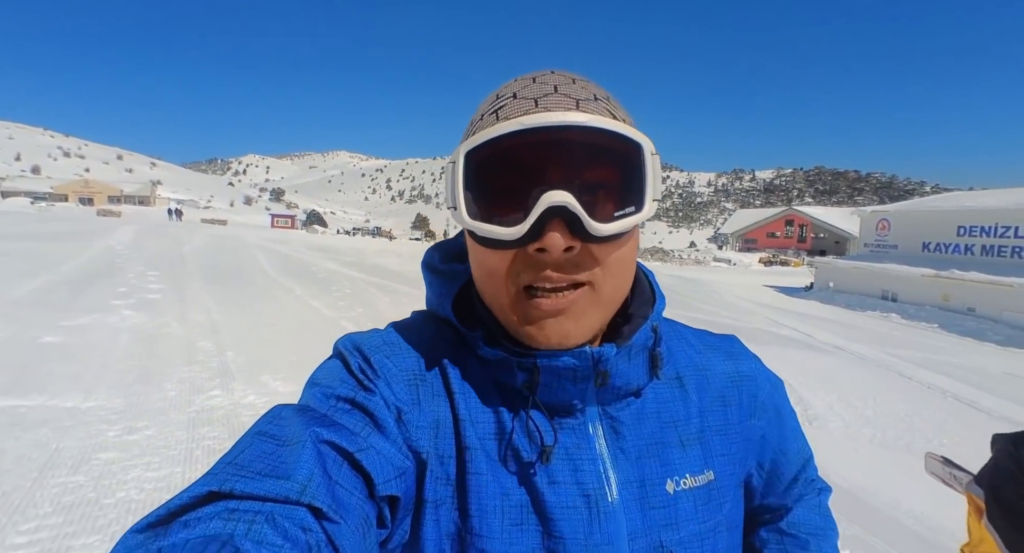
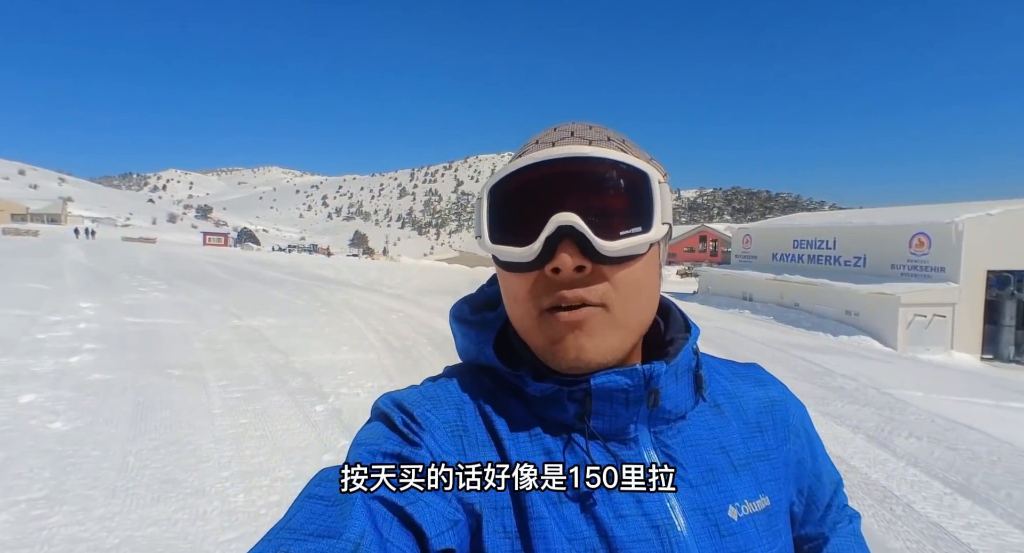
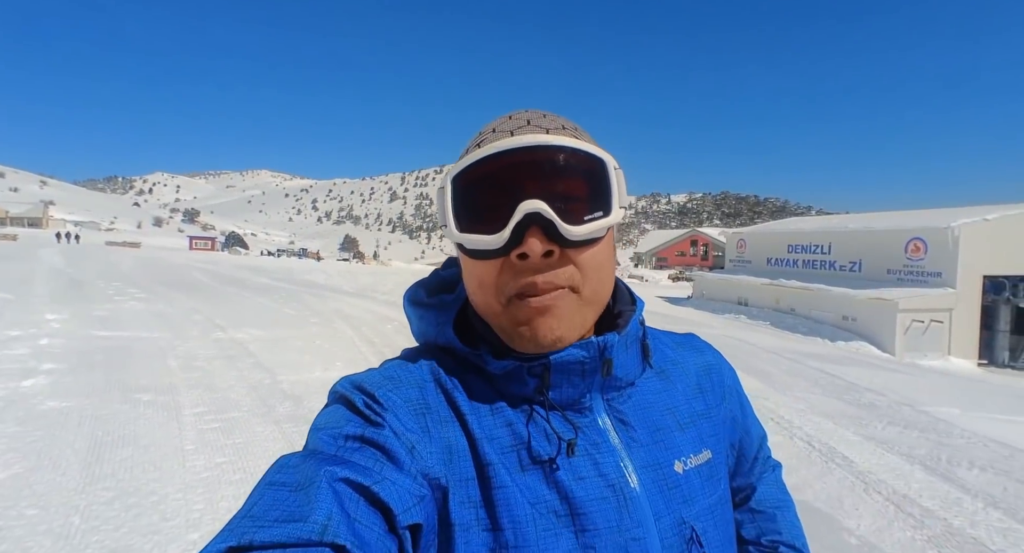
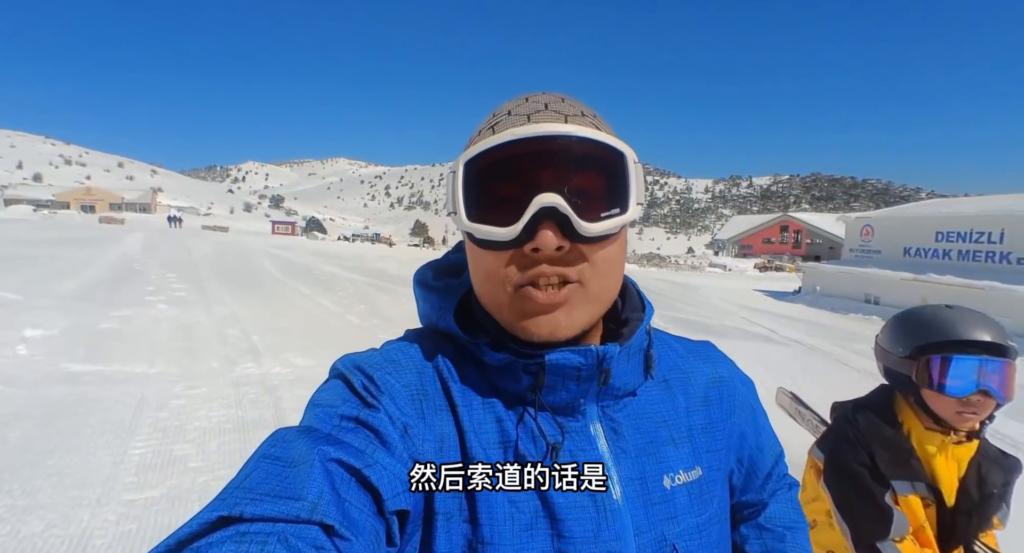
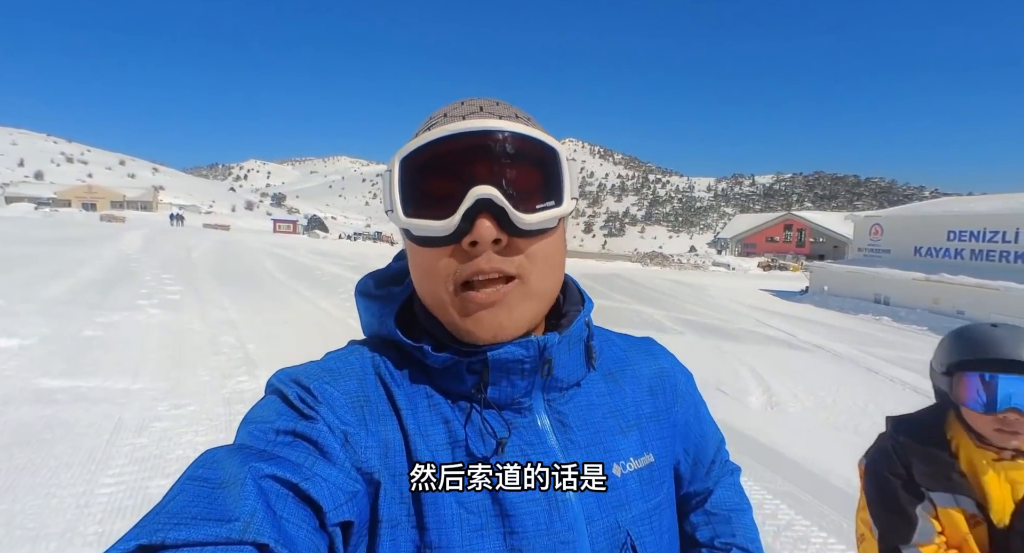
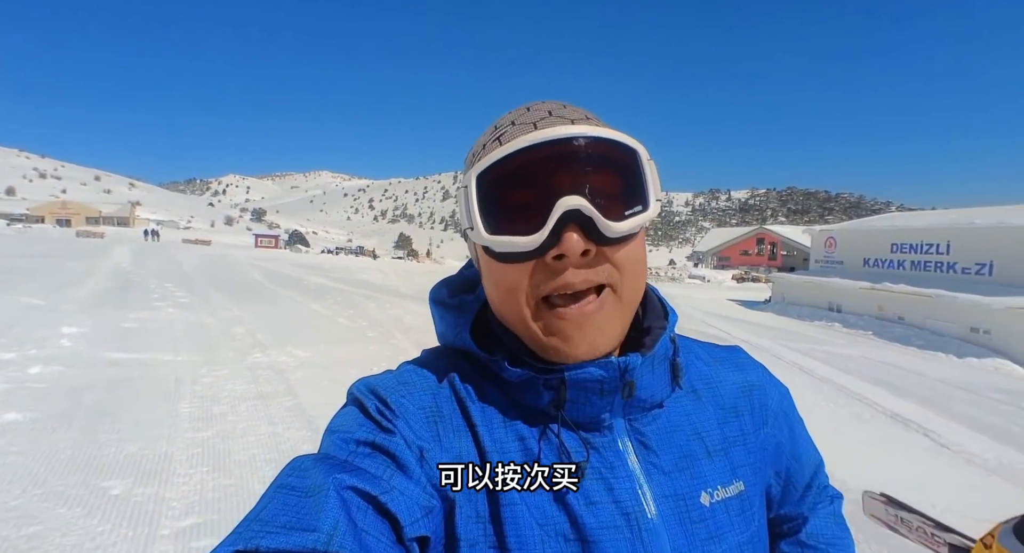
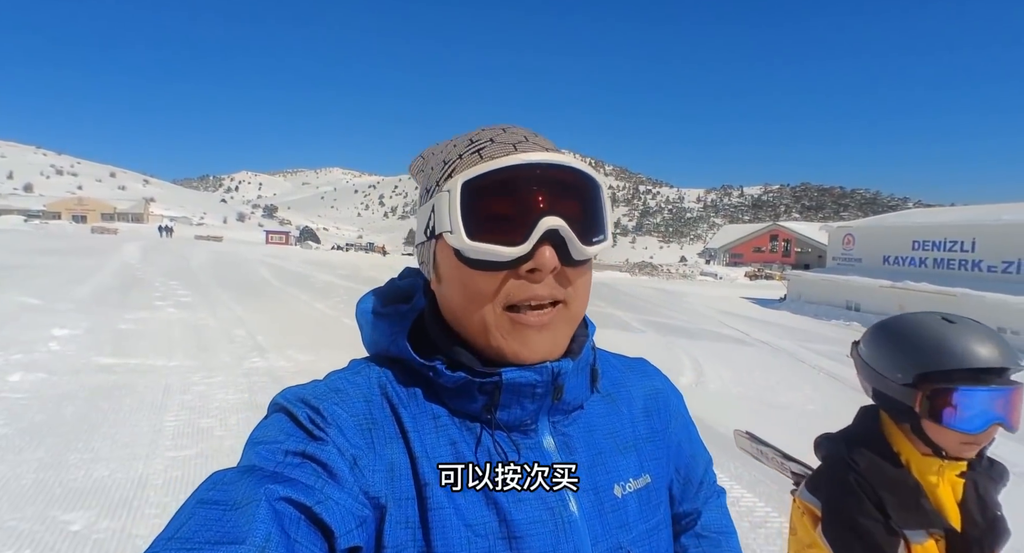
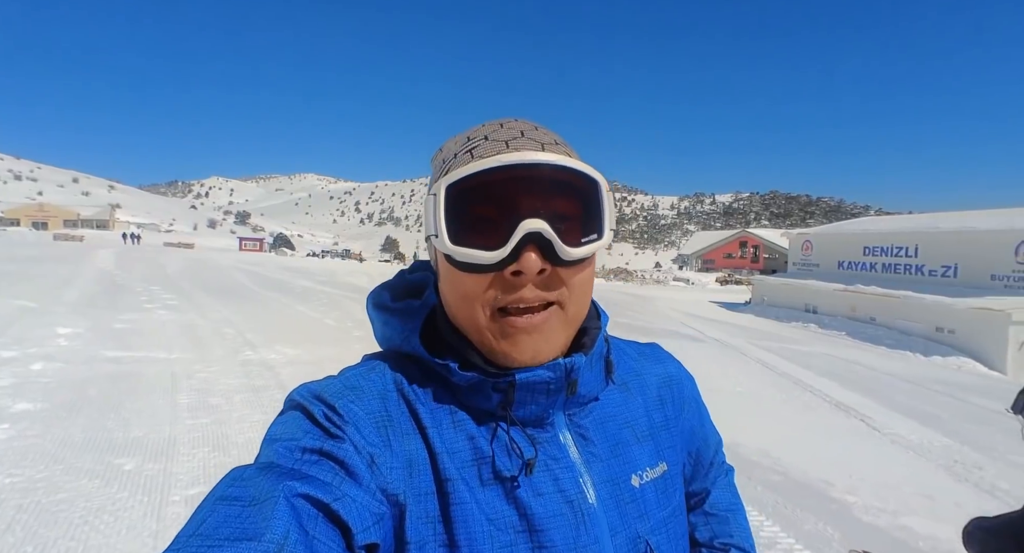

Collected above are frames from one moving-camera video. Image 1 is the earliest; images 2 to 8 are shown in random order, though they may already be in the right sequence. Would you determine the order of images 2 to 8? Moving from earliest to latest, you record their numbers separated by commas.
5, 4, 7, 6, 8, 3, 2
